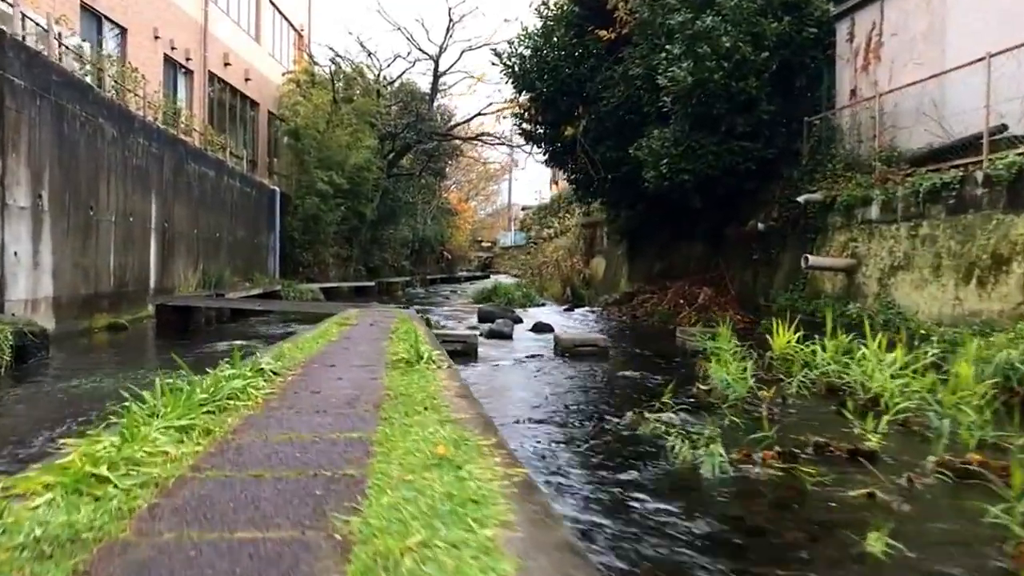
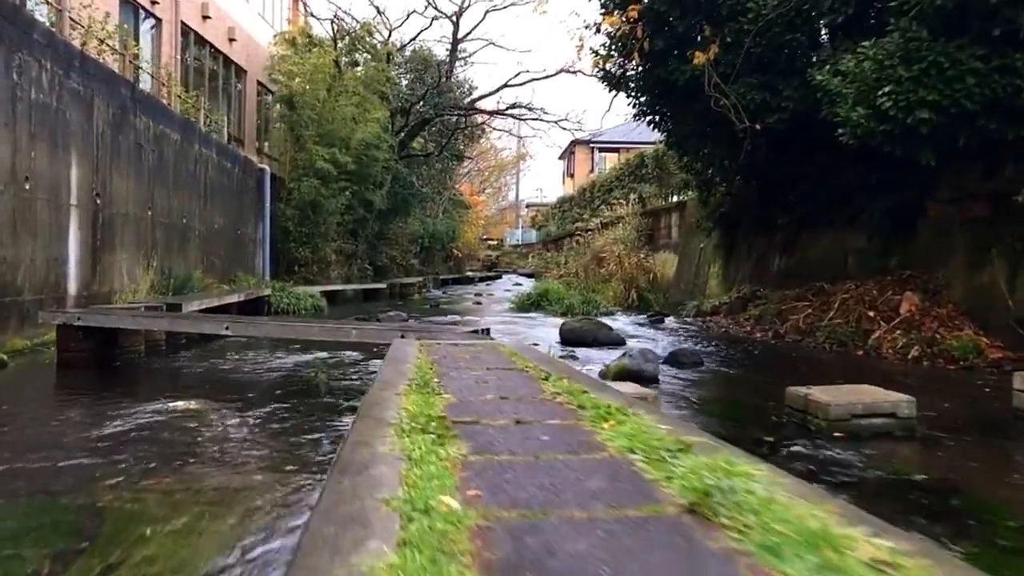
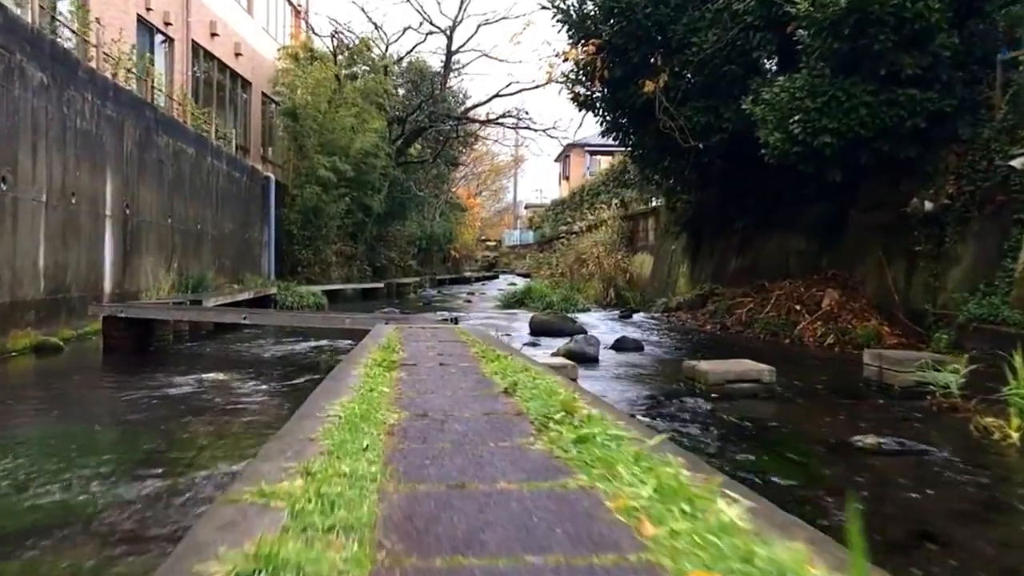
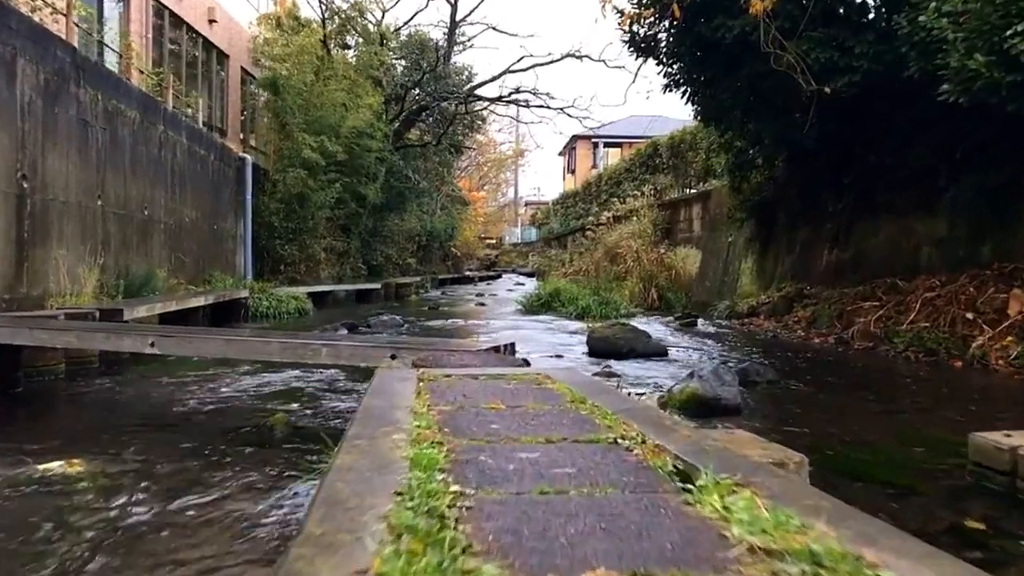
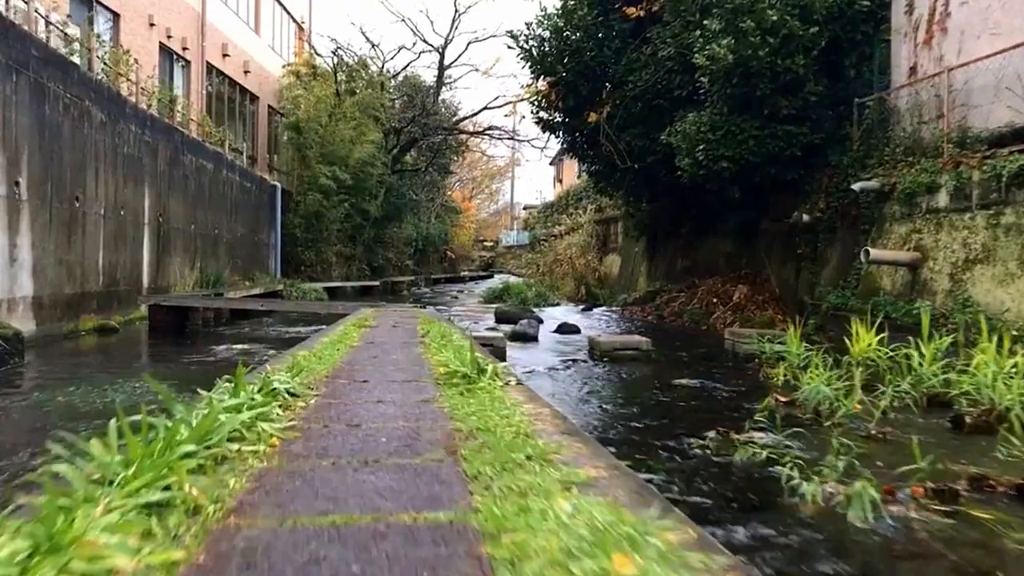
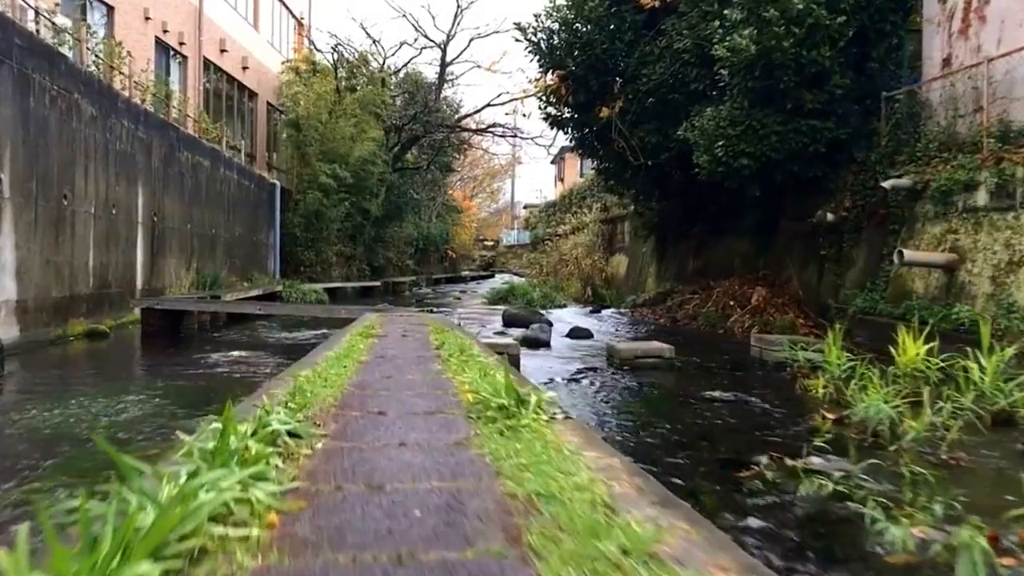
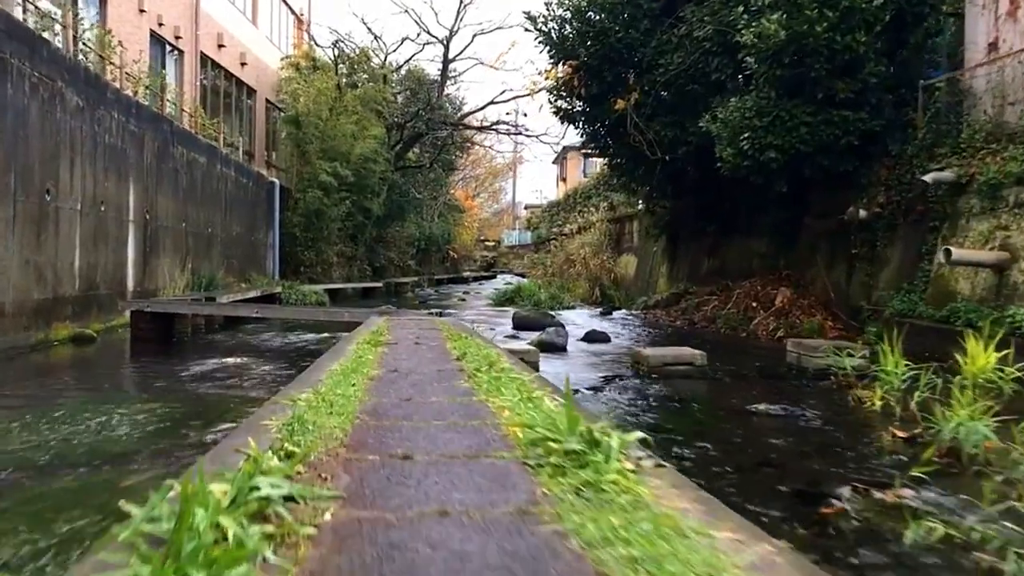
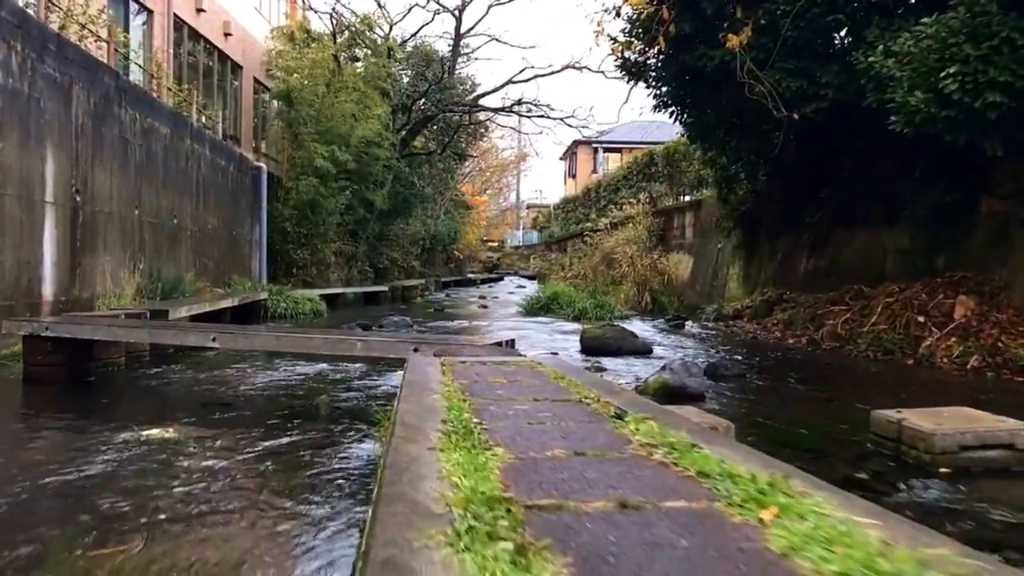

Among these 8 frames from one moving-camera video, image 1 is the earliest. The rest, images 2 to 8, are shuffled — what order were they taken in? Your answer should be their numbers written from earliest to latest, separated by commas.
5, 6, 7, 3, 2, 8, 4
